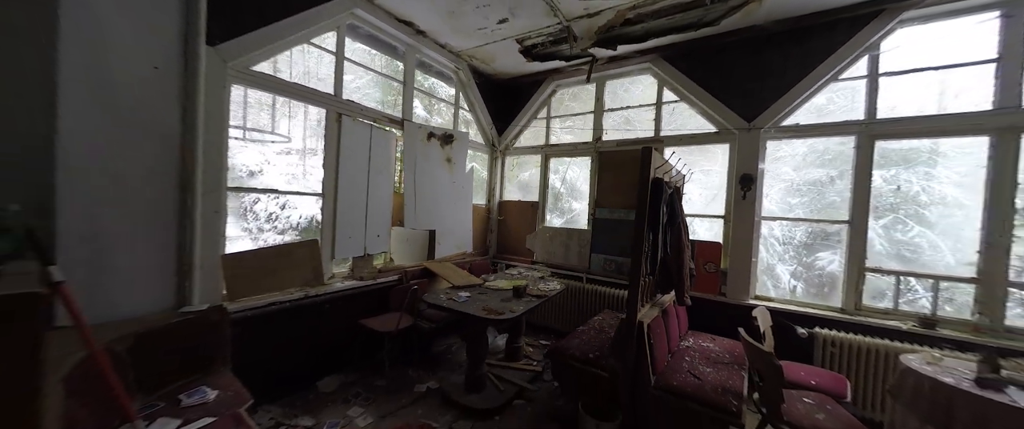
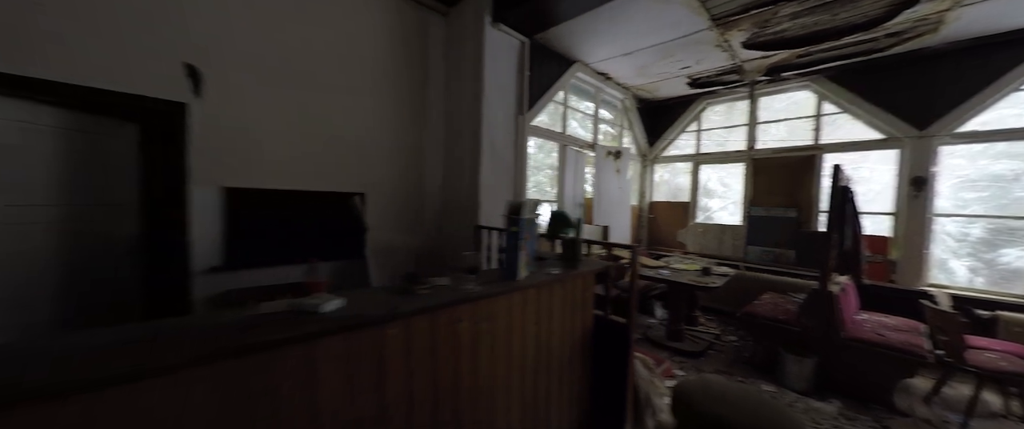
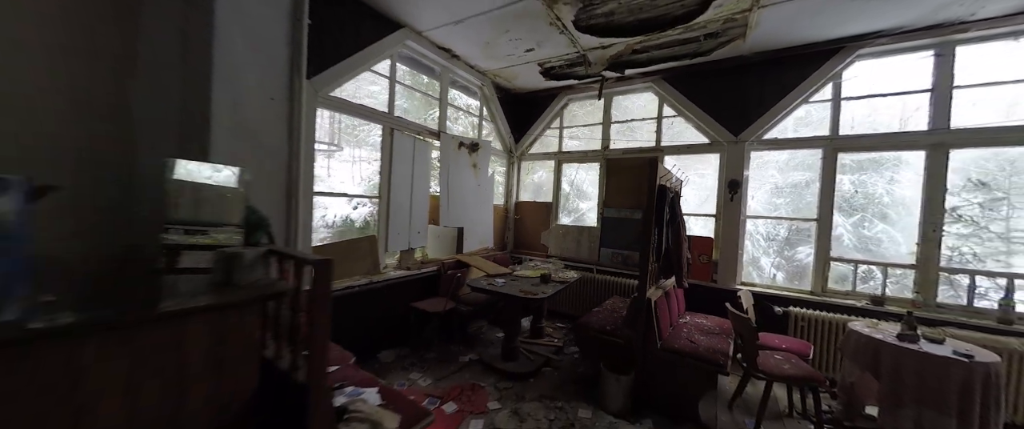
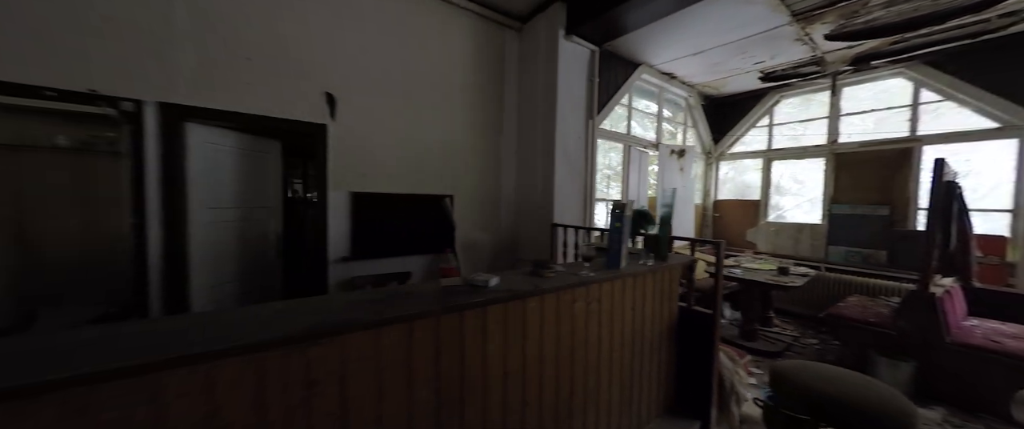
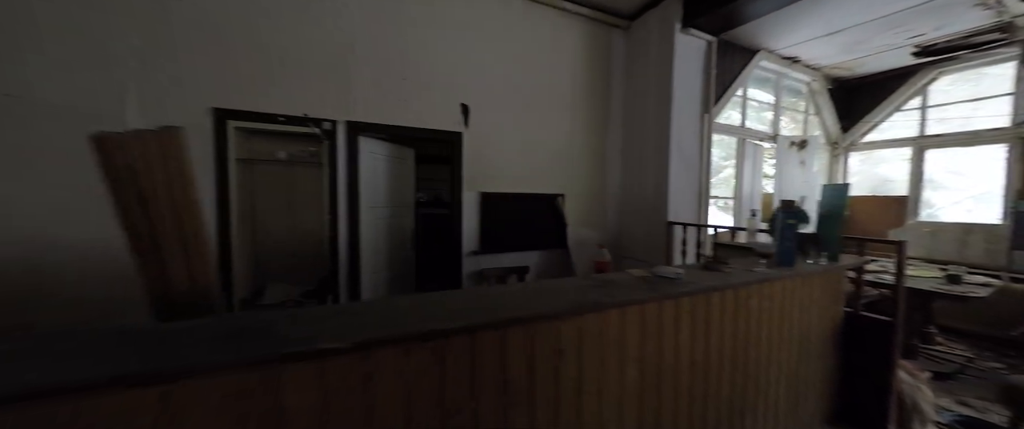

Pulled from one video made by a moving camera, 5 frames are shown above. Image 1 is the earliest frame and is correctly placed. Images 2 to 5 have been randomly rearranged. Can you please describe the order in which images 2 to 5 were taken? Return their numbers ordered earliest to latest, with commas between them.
3, 2, 4, 5
